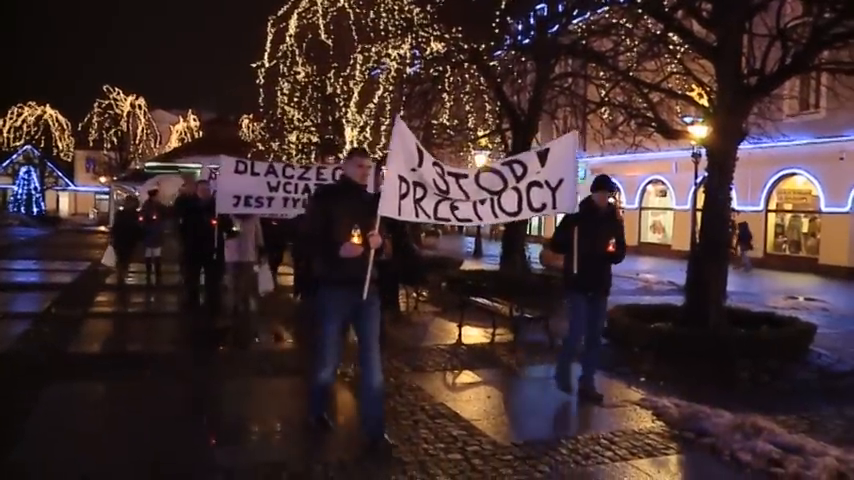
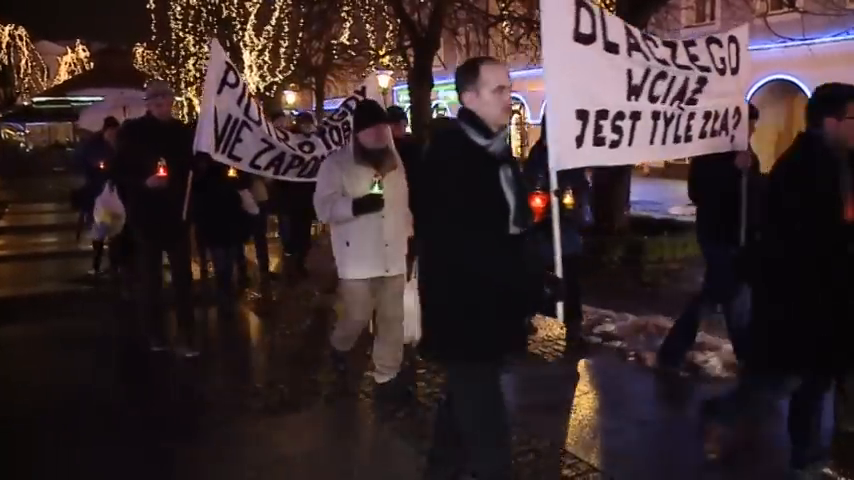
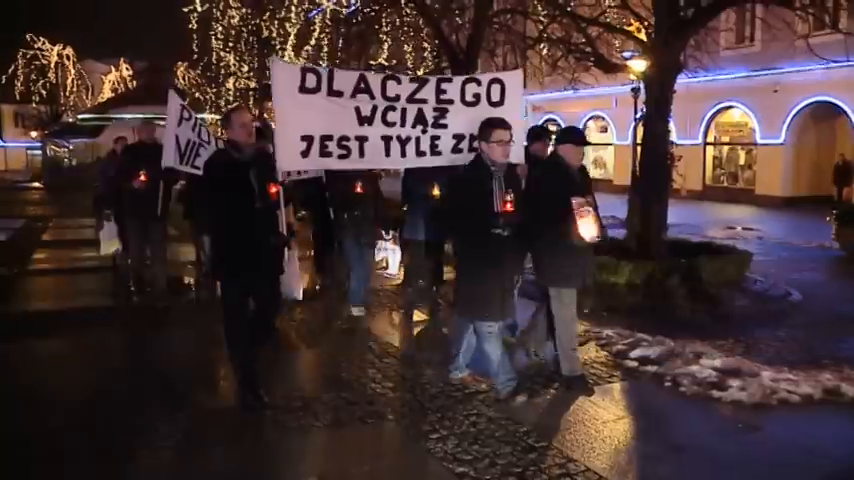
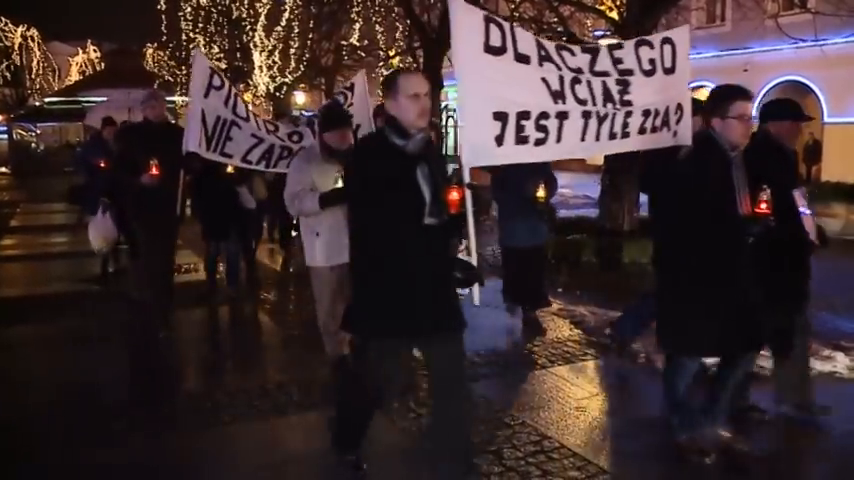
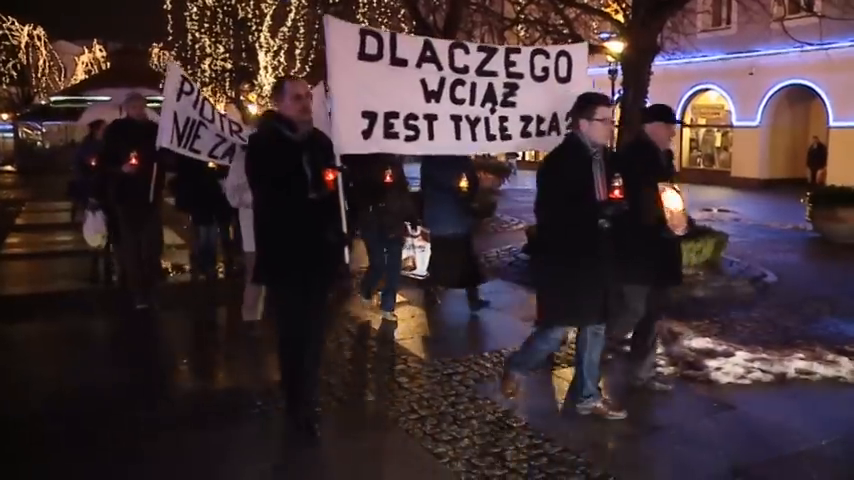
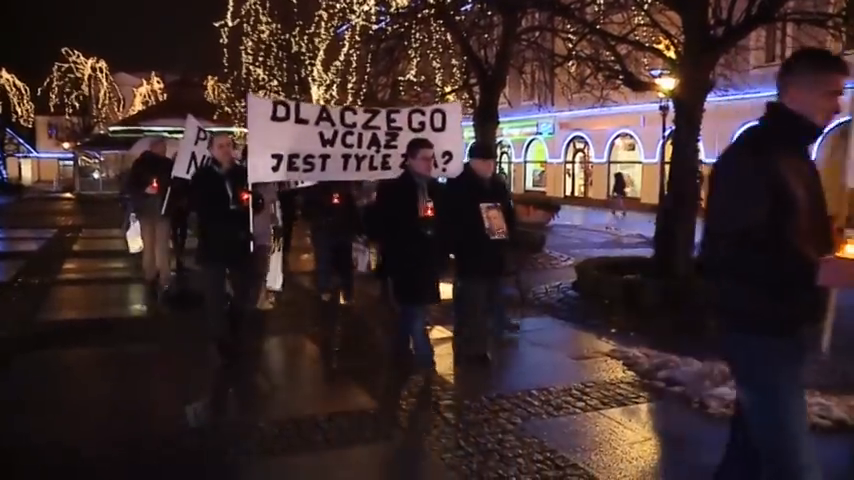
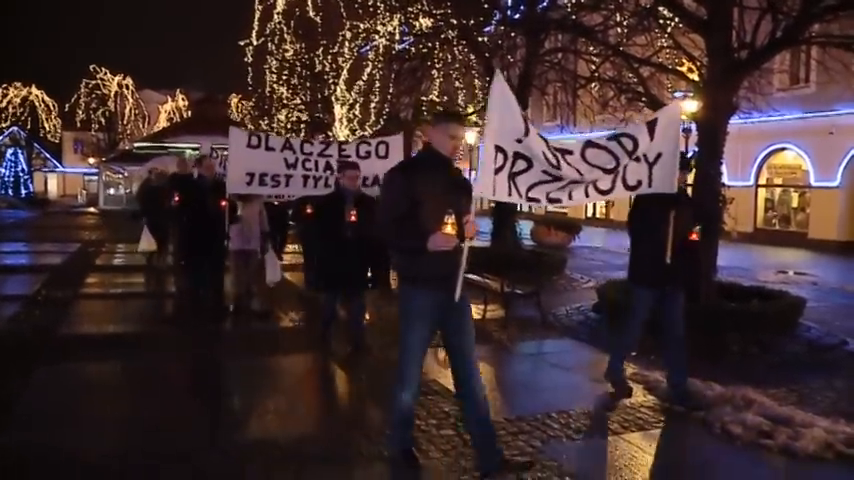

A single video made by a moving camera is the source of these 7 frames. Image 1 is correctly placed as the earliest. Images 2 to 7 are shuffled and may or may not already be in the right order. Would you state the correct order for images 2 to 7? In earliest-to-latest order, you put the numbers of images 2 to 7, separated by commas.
7, 6, 3, 5, 4, 2
